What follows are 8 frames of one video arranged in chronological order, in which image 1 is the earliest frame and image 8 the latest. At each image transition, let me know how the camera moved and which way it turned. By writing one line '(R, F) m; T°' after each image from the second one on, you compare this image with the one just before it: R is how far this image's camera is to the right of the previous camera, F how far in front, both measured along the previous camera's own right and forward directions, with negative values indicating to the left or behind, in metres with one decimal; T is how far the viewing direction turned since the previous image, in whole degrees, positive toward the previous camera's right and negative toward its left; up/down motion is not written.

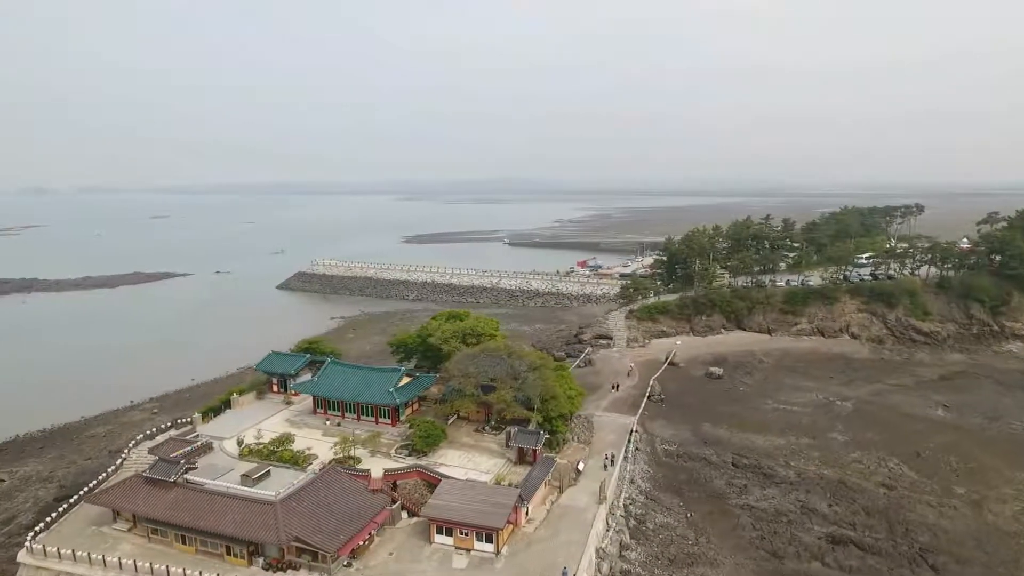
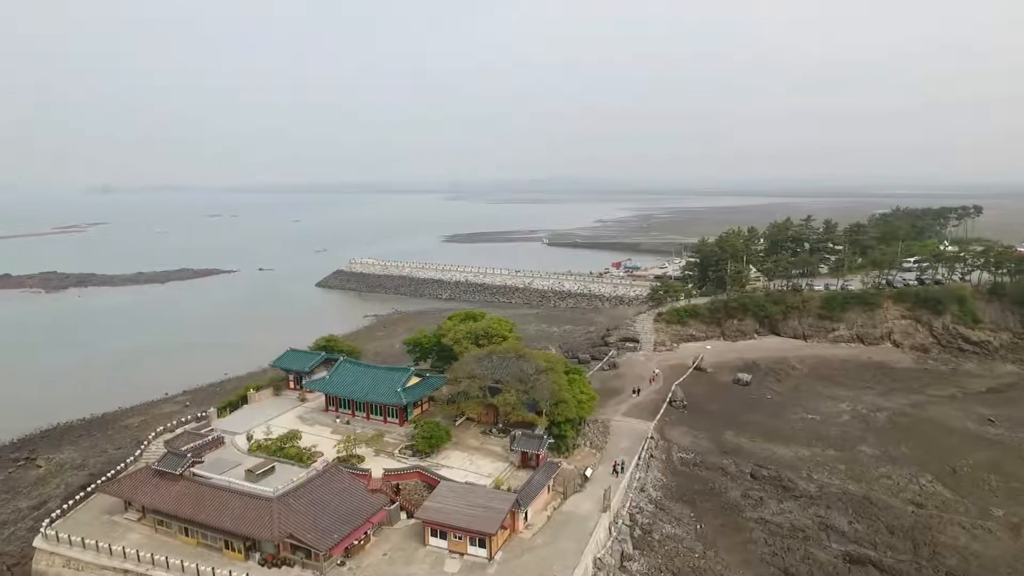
(+1.0, +0.3) m; -4°
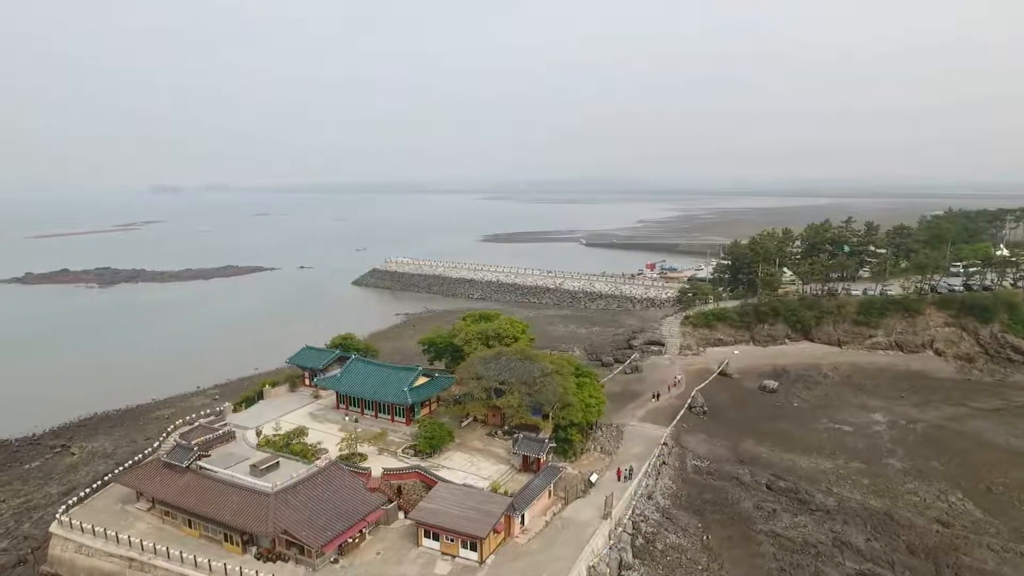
(+1.0, +0.2) m; -4°
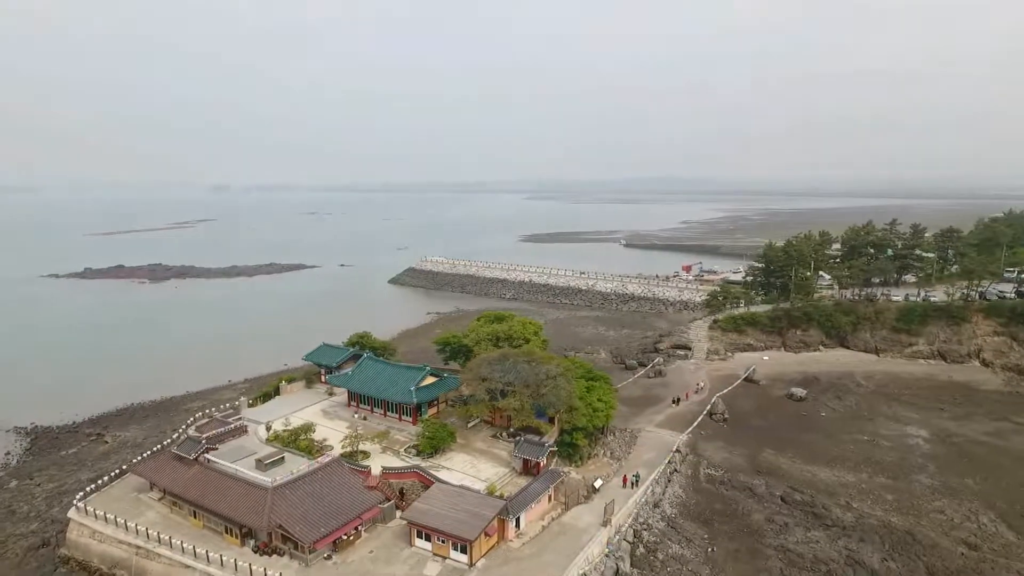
(+1.0, +0.2) m; -4°
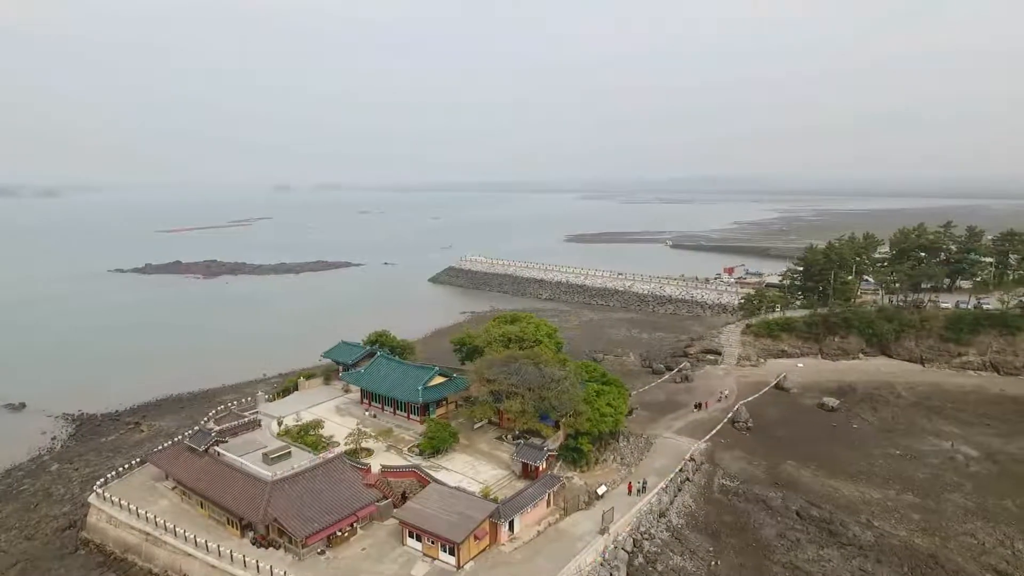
(+1.2, +0.1) m; -4°
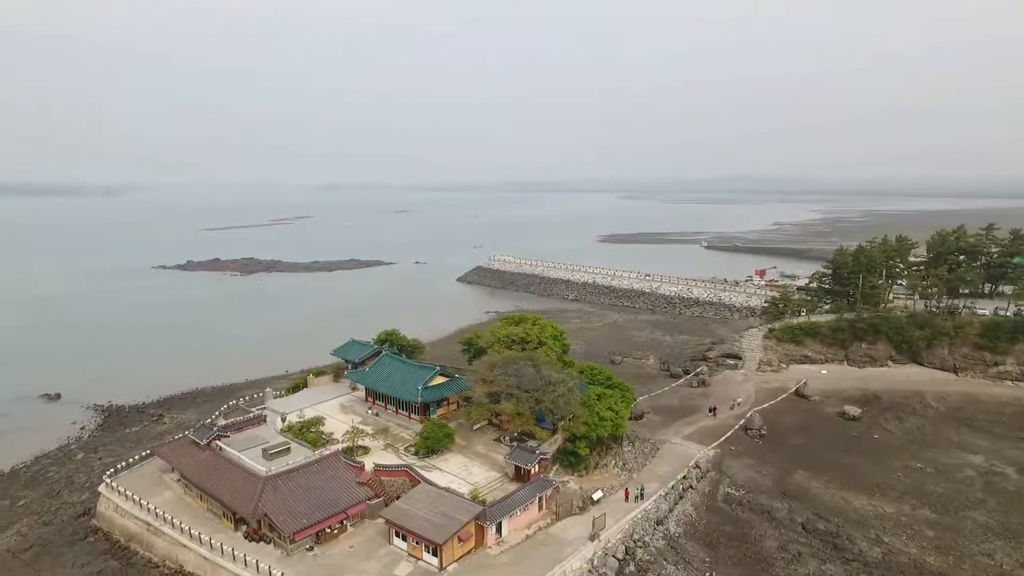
(+1.1, +0.1) m; -3°
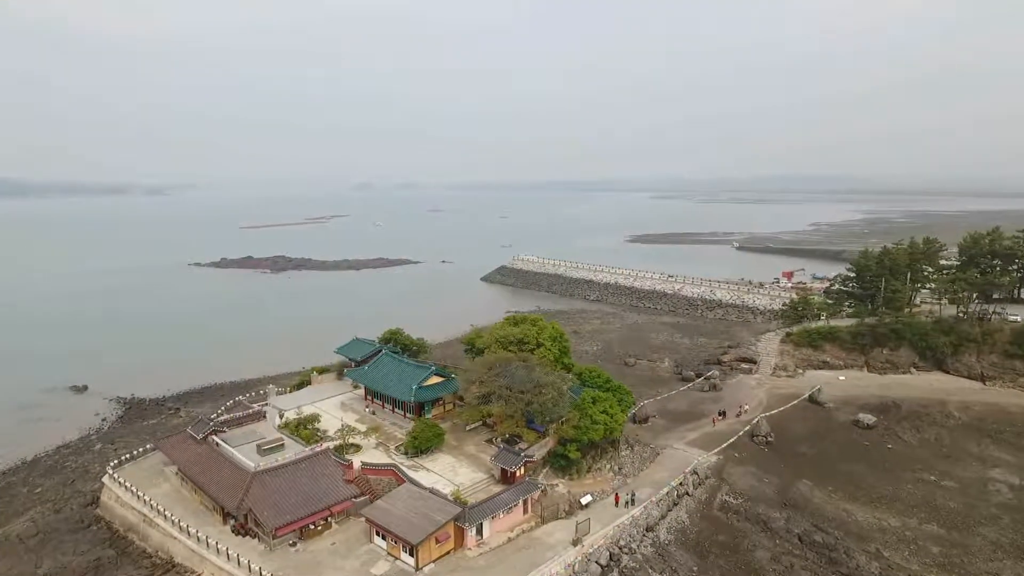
(+1.1, +0.1) m; -3°
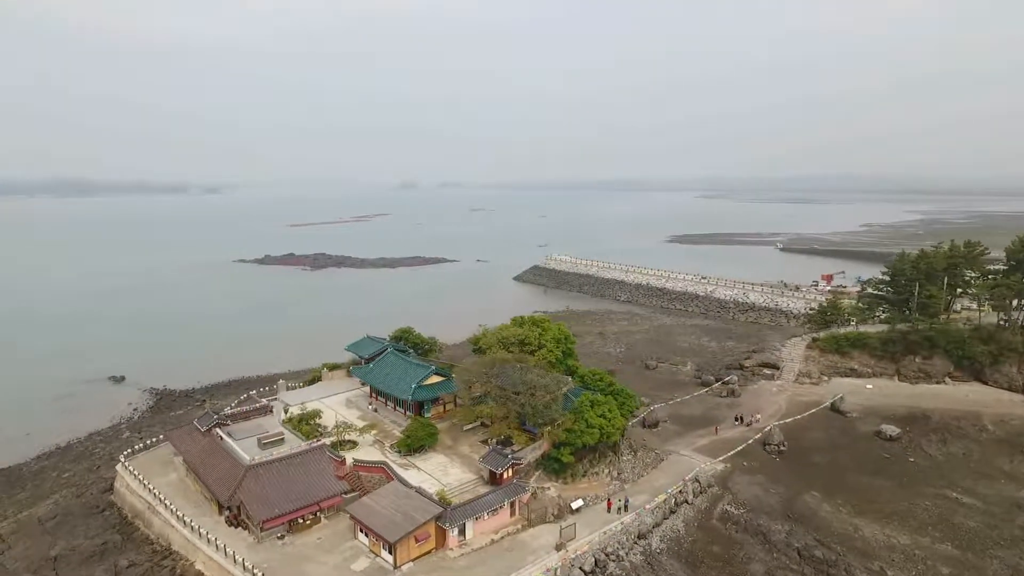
(+1.3, +0.1) m; -4°
